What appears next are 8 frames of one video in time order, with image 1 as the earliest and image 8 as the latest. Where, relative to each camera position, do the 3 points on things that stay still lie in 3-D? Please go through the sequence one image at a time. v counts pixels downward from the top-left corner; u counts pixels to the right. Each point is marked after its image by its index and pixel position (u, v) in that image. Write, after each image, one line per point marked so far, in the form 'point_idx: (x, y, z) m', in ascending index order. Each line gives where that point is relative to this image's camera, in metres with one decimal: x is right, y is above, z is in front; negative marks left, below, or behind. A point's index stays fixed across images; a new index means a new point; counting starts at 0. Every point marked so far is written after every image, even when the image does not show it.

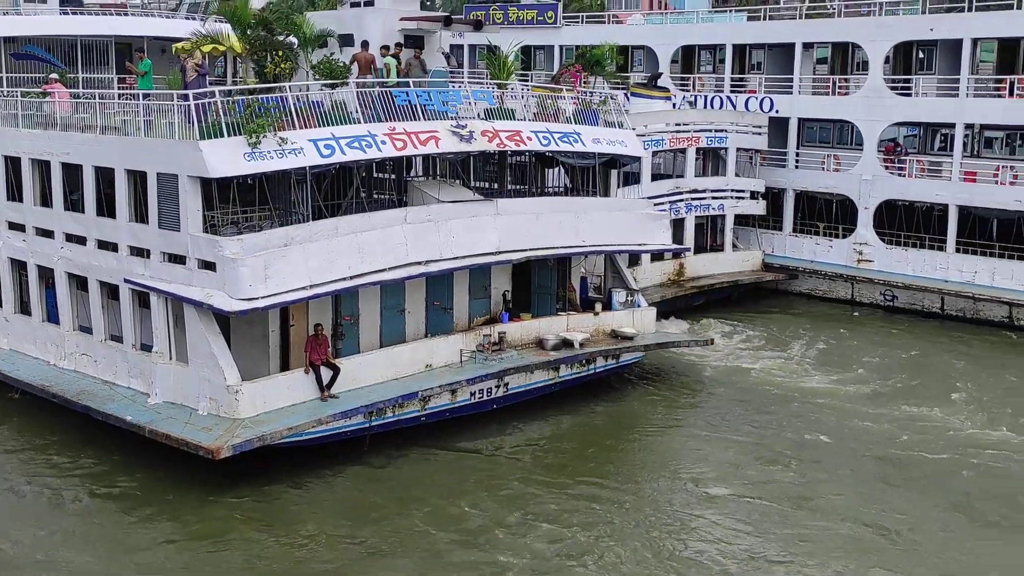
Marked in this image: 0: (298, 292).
0: (-2.6, -0.2, +11.0) m
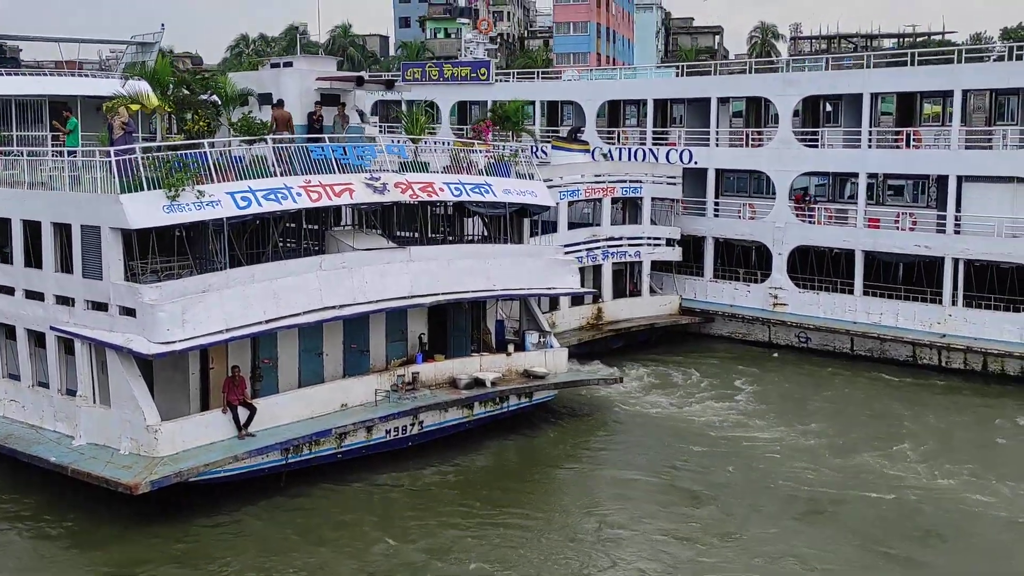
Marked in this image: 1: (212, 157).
0: (-4.1, -0.8, +11.8) m
1: (-4.4, +1.8, +12.6) m
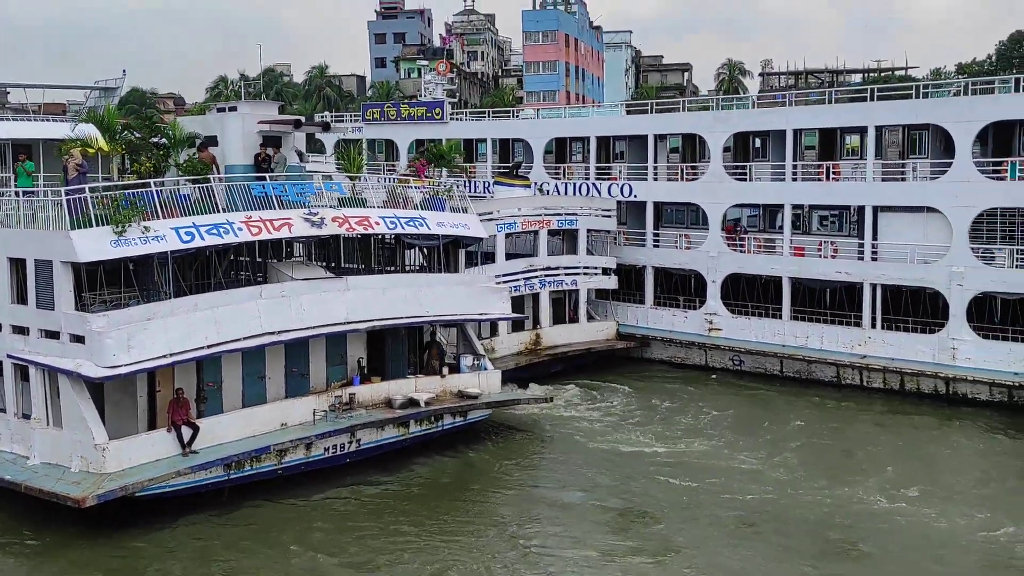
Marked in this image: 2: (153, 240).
0: (-5.4, -1.2, +12.9) m
1: (-5.7, +1.4, +13.8) m
2: (-5.6, +0.6, +13.3) m
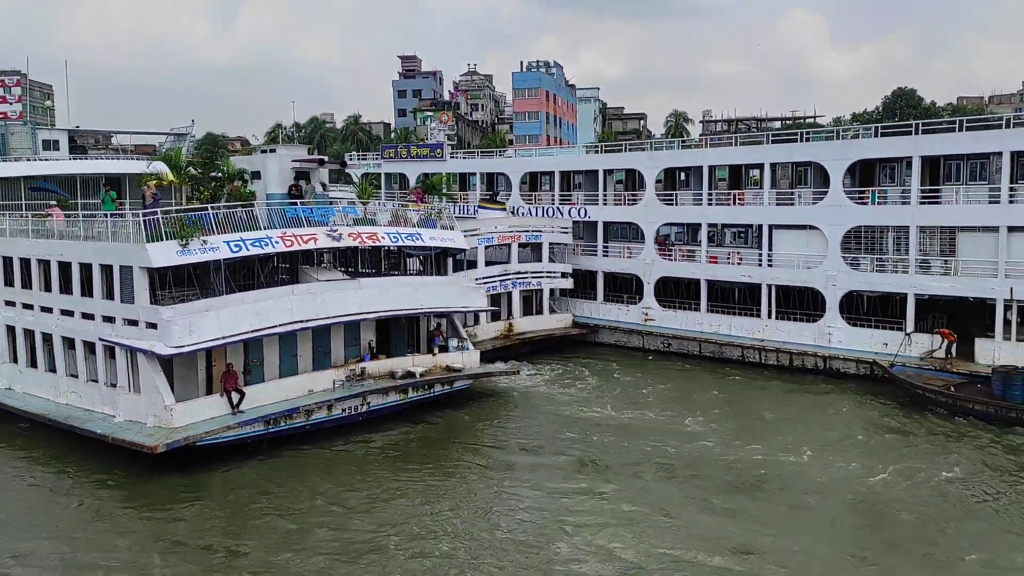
0: (-5.9, -1.0, +17.6) m
1: (-6.3, +1.5, +18.7) m
2: (-6.1, +0.8, +18.1) m
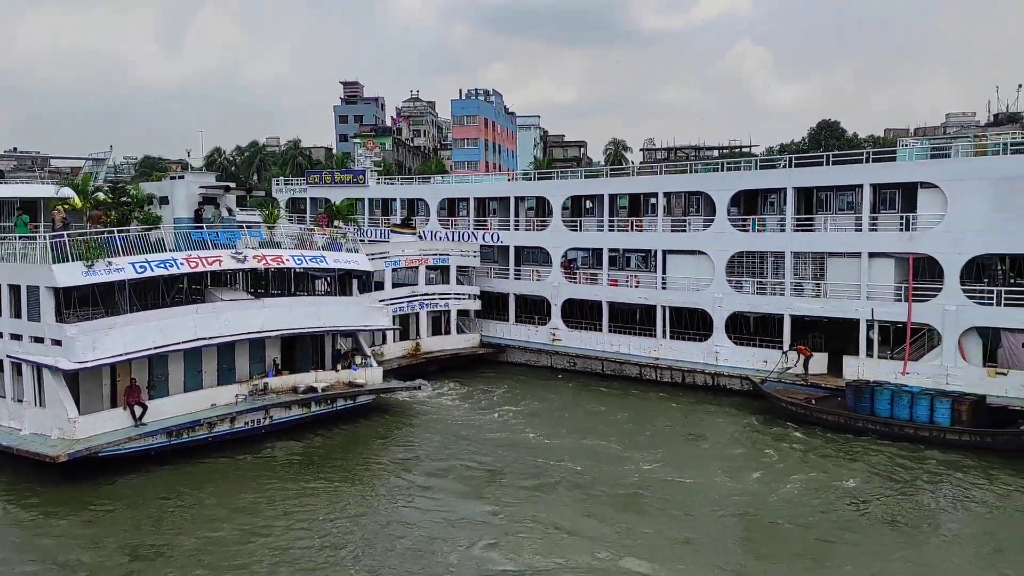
0: (-8.2, -1.4, +18.6) m
1: (-8.7, +1.1, +19.7) m
2: (-8.5, +0.4, +19.1) m
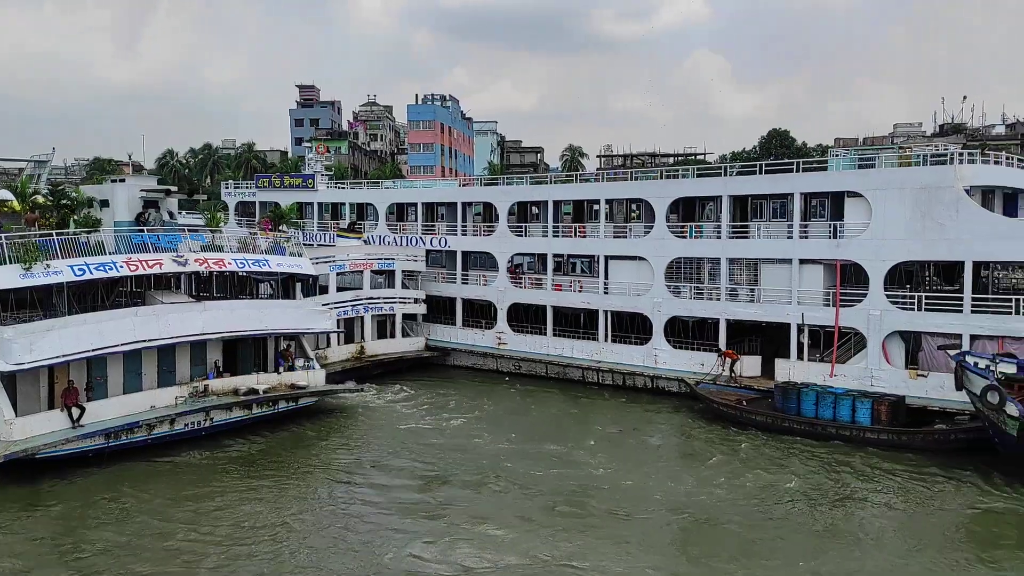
0: (-9.6, -1.5, +18.7) m
1: (-10.1, +1.0, +19.7) m
2: (-9.8, +0.3, +19.2) m
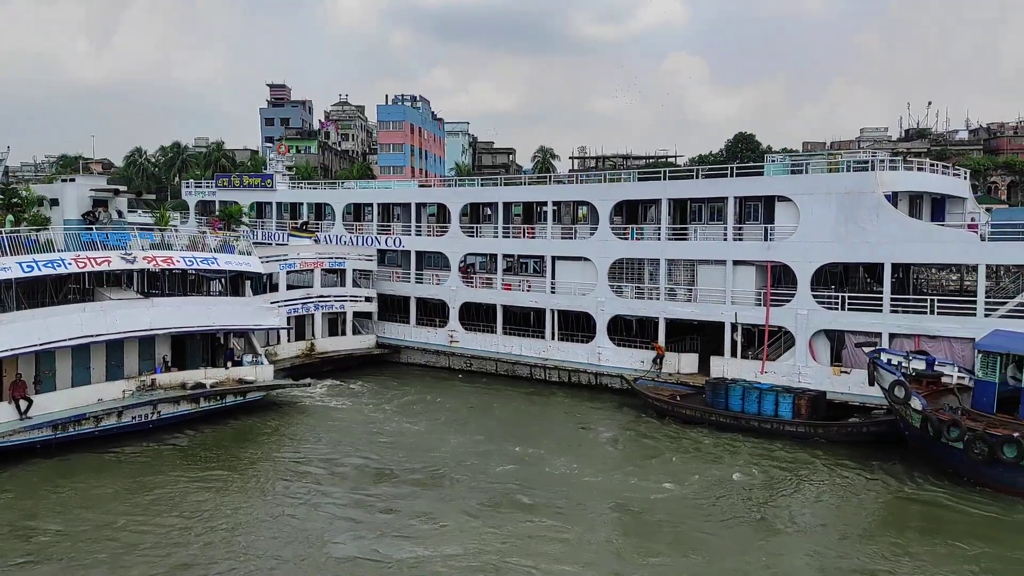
0: (-11.0, -1.4, +19.2) m
1: (-11.5, +1.1, +20.3) m
2: (-11.3, +0.4, +19.8) m
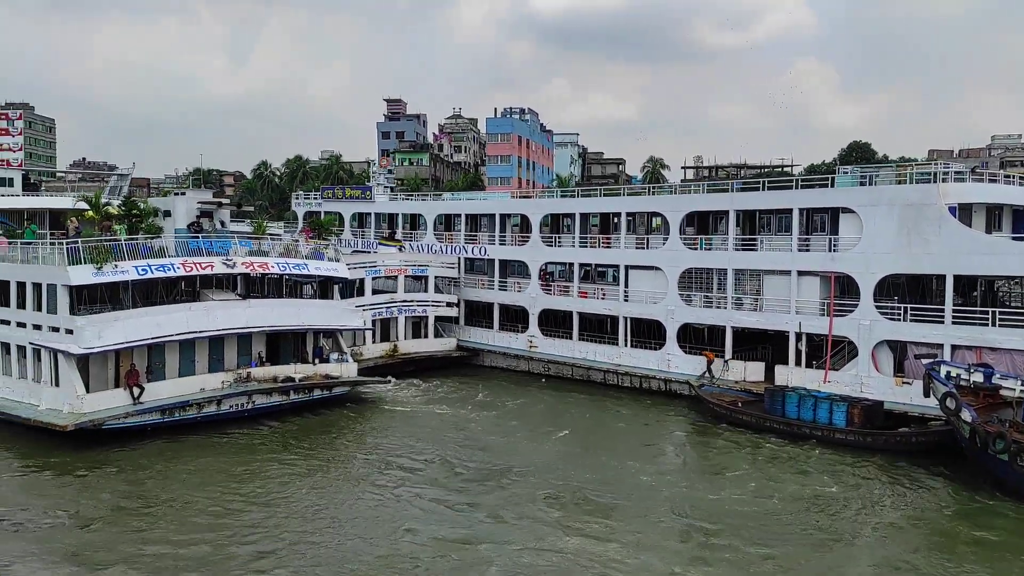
0: (-9.7, -1.4, +22.0) m
1: (-10.0, +1.1, +23.2) m
2: (-9.8, +0.4, +22.6) m
